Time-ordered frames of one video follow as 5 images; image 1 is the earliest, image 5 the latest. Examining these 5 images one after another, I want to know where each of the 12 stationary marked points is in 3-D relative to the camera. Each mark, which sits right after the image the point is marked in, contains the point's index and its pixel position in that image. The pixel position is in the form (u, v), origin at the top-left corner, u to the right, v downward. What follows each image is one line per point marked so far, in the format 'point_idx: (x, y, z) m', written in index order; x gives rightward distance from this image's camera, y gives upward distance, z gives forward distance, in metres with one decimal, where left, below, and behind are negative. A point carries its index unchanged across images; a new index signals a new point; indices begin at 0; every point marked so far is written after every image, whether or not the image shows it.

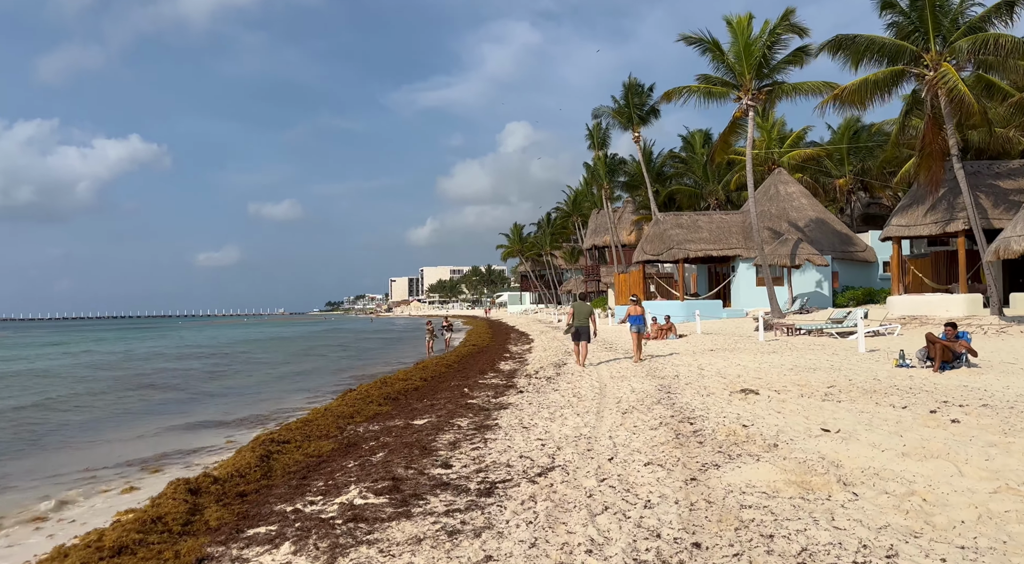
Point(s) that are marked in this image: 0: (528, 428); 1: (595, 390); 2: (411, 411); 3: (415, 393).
0: (+0.2, -1.9, +9.5) m
1: (+1.4, -1.9, +12.8) m
2: (-1.7, -2.2, +12.4) m
3: (-2.0, -2.4, +15.3) m
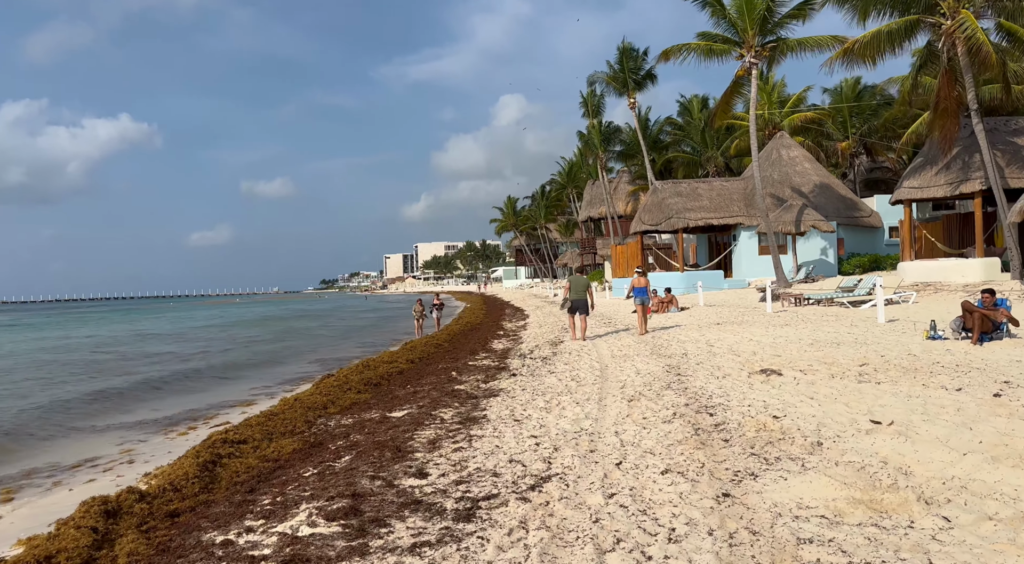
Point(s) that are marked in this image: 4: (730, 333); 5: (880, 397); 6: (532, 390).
0: (+0.1, -1.6, +8.3) m
1: (+1.3, -1.4, +11.5) m
2: (-1.9, -1.8, +11.1) m
3: (-2.1, -1.9, +14.1) m
4: (+4.6, -1.1, +15.4) m
5: (+3.6, -1.1, +7.3) m
6: (+0.3, -1.6, +10.4) m
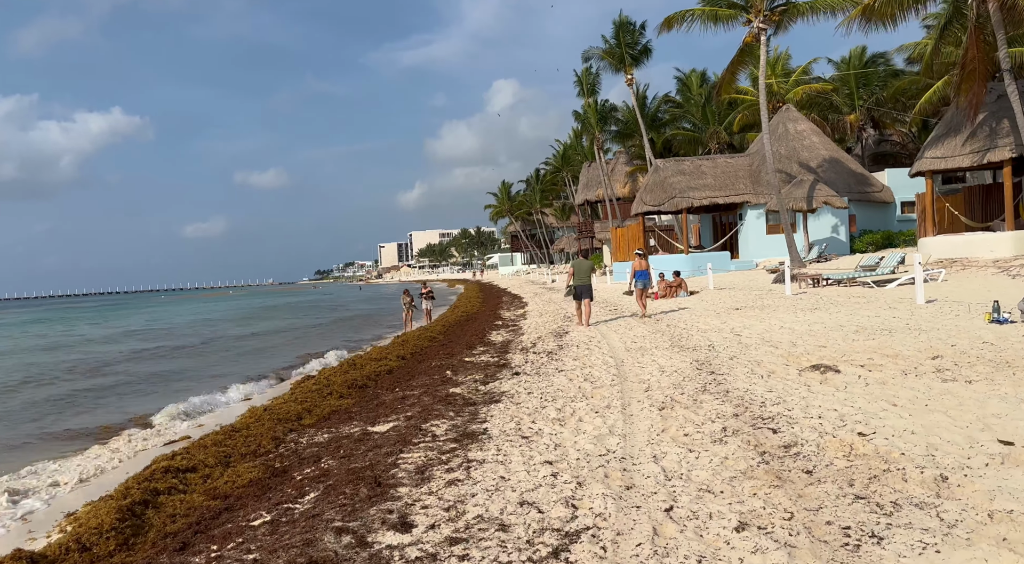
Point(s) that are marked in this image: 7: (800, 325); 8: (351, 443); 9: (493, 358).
0: (+0.2, -1.4, +6.7) m
1: (+1.4, -1.2, +10.0) m
2: (-1.8, -1.7, +9.6) m
3: (-2.1, -1.7, +12.5) m
4: (+4.6, -0.7, +13.9) m
5: (+3.7, -0.9, +5.8) m
6: (+0.3, -1.4, +8.9) m
7: (+4.8, -0.7, +12.1) m
8: (-1.6, -1.6, +7.4) m
9: (-0.4, -1.4, +13.6) m
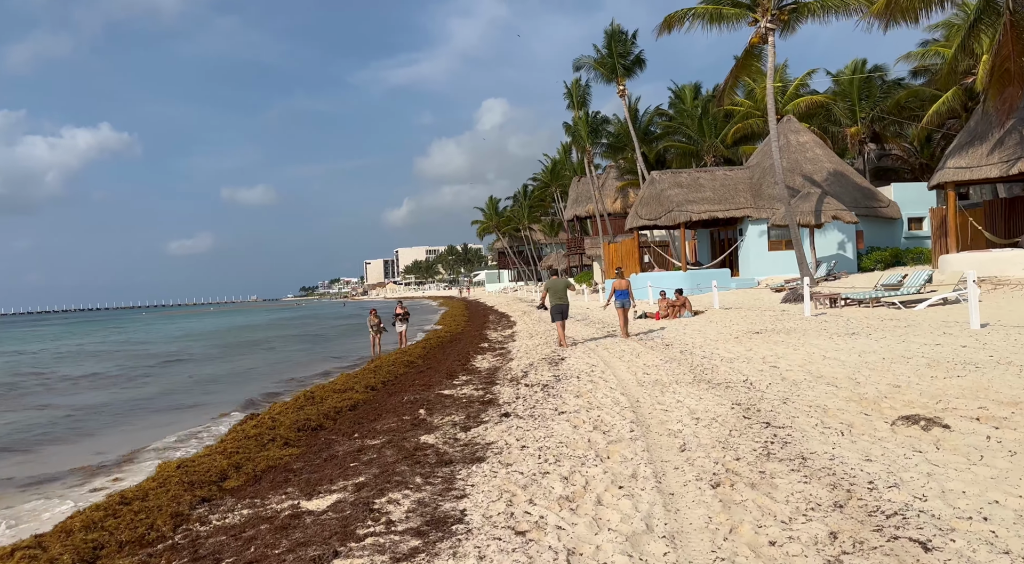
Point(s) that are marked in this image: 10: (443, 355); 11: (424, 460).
0: (+0.1, -1.6, +4.6) m
1: (+1.2, -1.4, +7.8) m
2: (-1.9, -1.9, +7.4) m
3: (-2.3, -1.9, +10.3) m
4: (+4.4, -1.0, +11.8) m
5: (+3.7, -1.1, +3.7) m
6: (+0.2, -1.6, +6.7) m
7: (+4.6, -1.0, +10.0) m
8: (-1.7, -1.8, +5.2) m
9: (-0.6, -1.7, +11.4) m
10: (-1.8, -1.8, +18.5) m
11: (-0.8, -1.7, +7.0) m
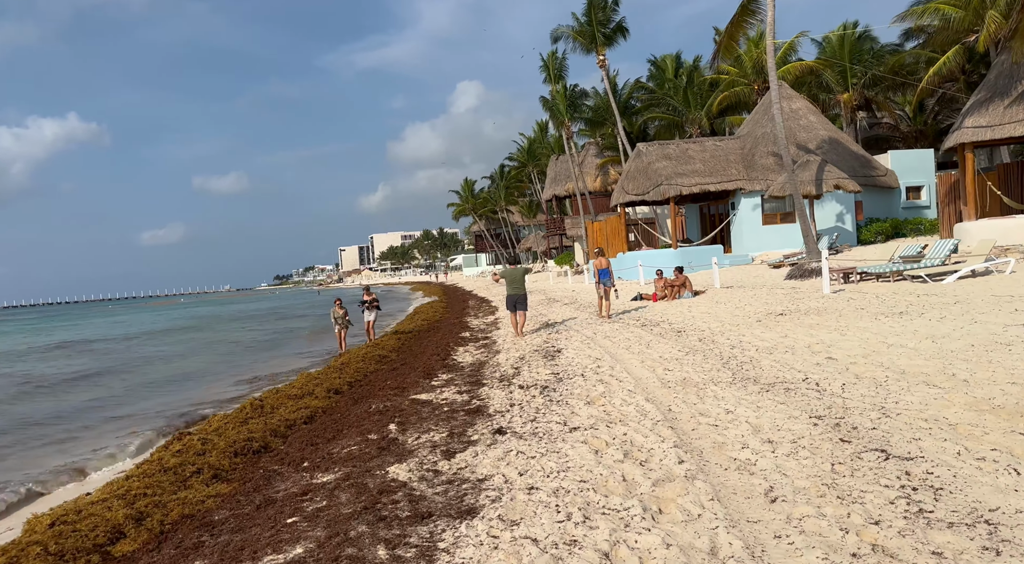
0: (+0.2, -1.5, +2.5) m
1: (+1.2, -1.2, +5.8) m
2: (-1.9, -1.7, +5.3) m
3: (-2.3, -1.7, +8.2) m
4: (+4.2, -0.6, +9.9) m
5: (+3.8, -0.9, +1.7) m
6: (+0.3, -1.4, +4.7) m
7: (+4.5, -0.7, +8.1) m
8: (-1.6, -1.7, +3.2) m
9: (-0.7, -1.4, +9.4) m
10: (-2.1, -1.5, +16.4) m
11: (-0.8, -1.6, +5.0) m
